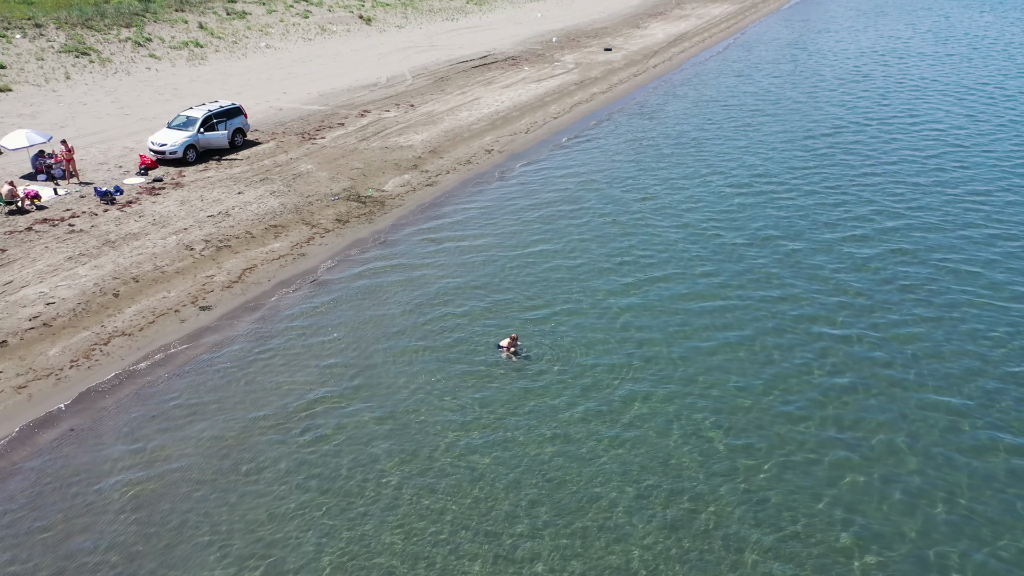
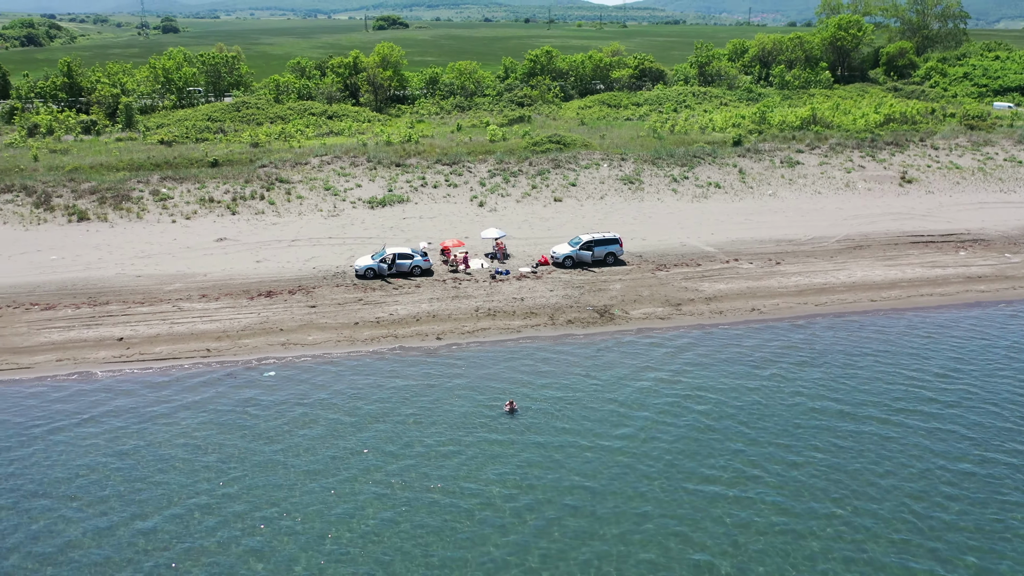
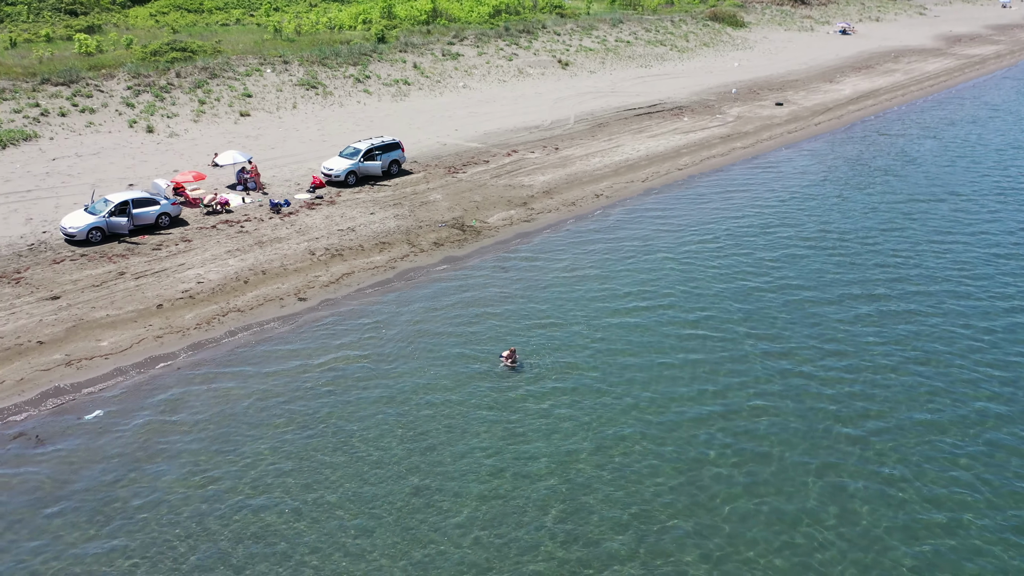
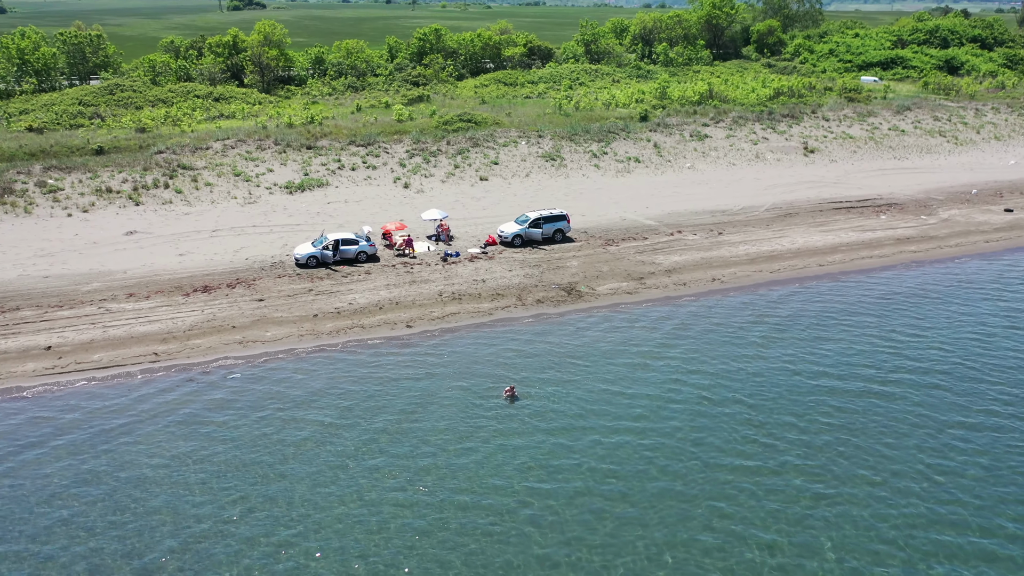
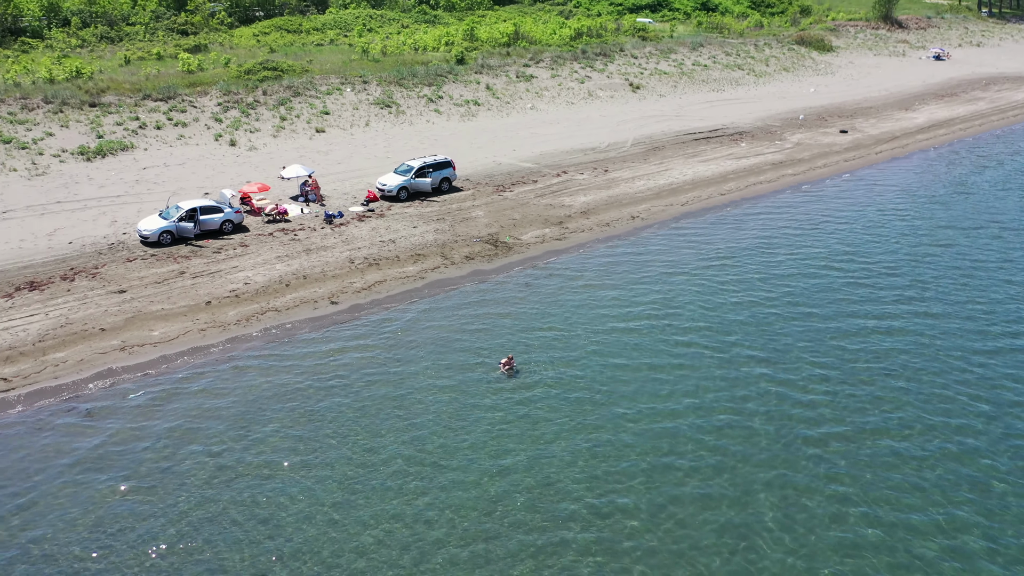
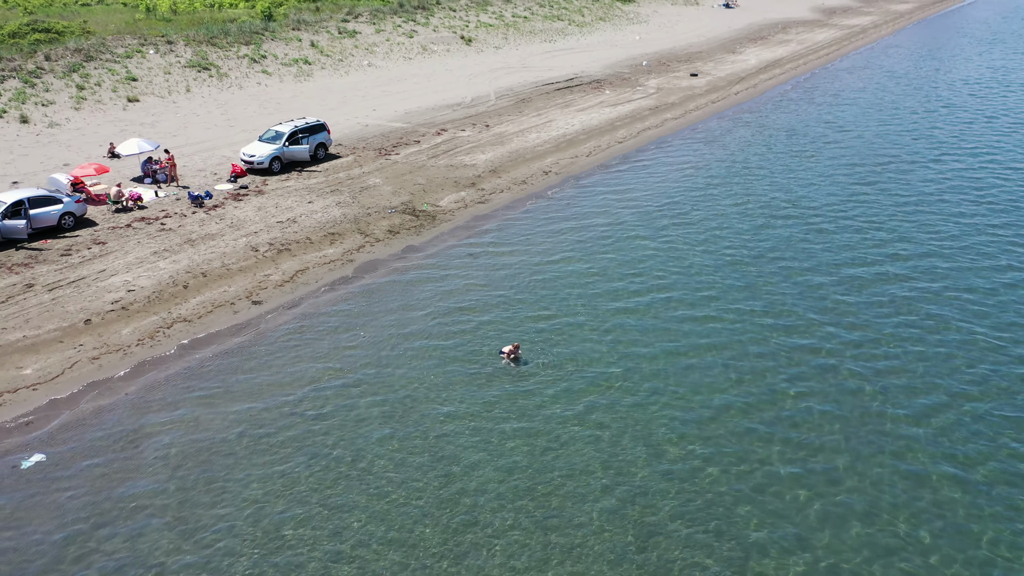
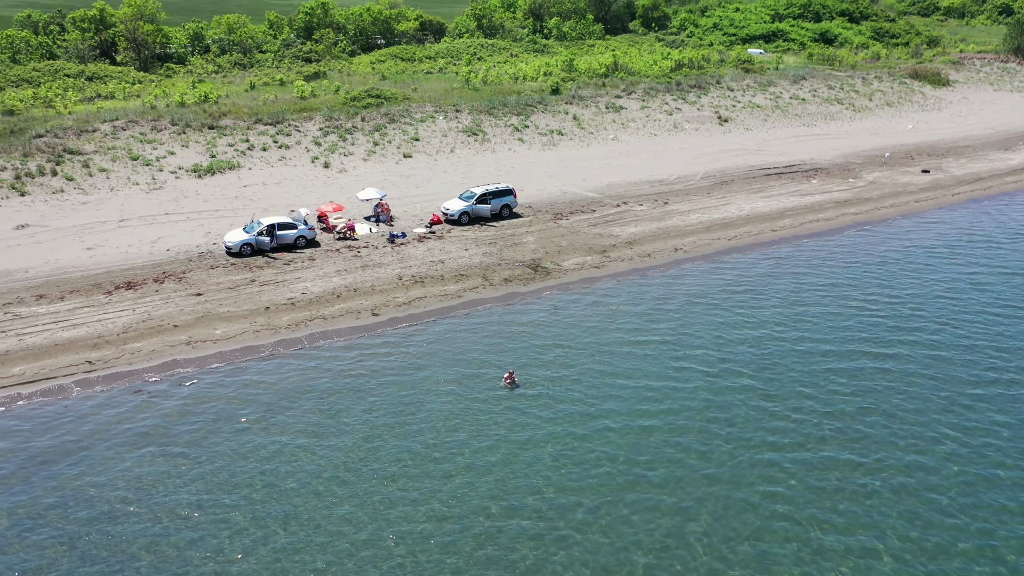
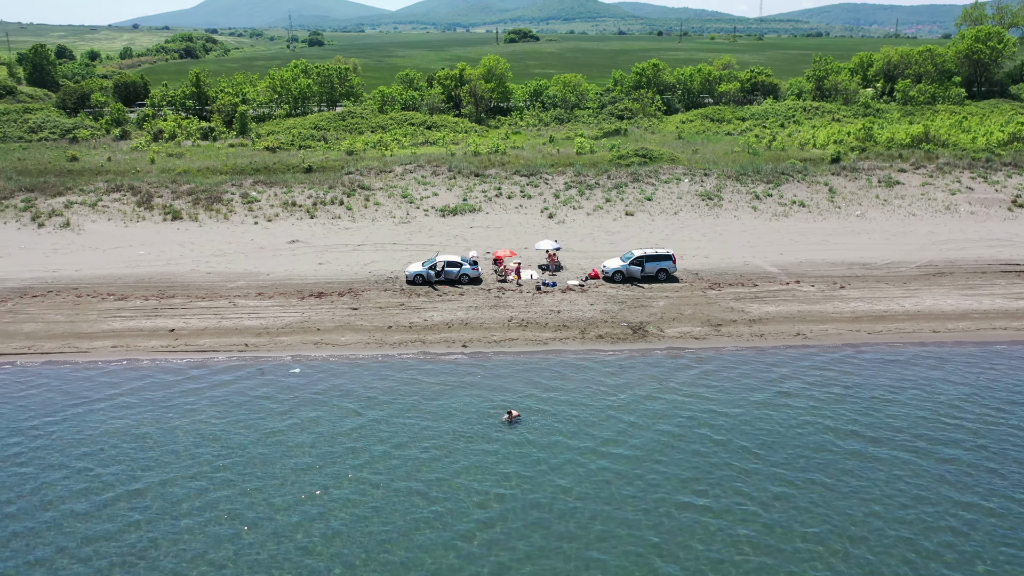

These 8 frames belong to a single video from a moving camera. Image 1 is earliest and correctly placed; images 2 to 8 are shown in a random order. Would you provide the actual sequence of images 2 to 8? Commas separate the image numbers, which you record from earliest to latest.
6, 3, 5, 7, 4, 2, 8
